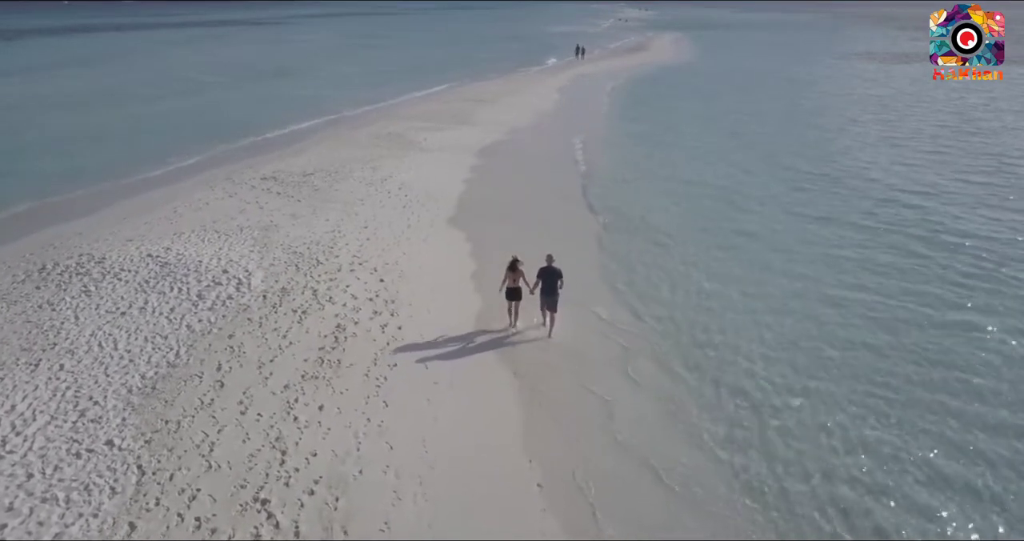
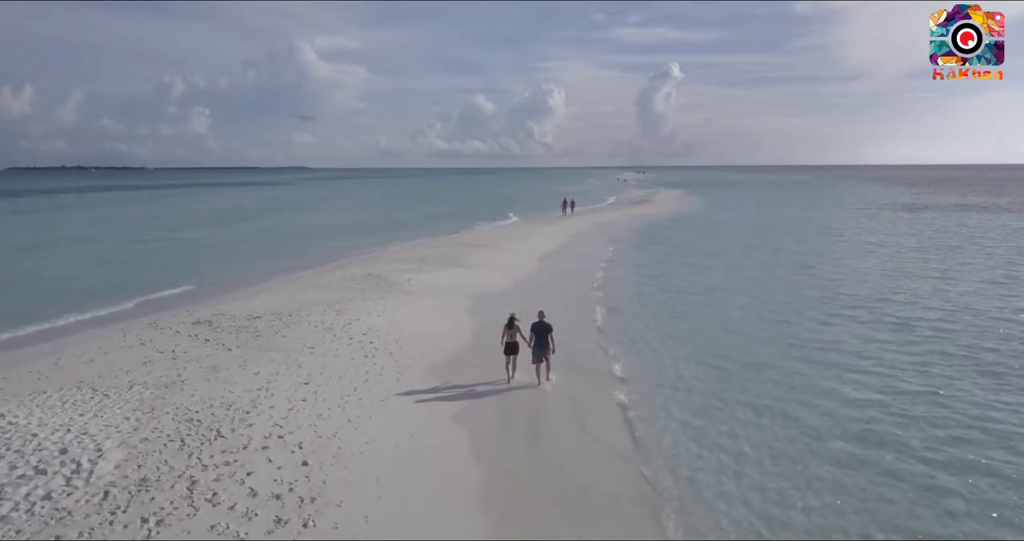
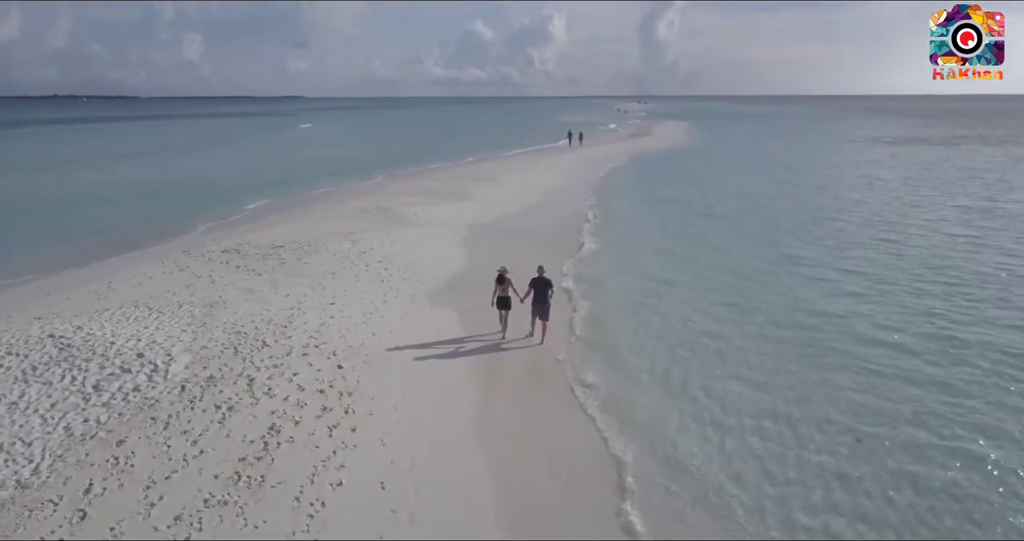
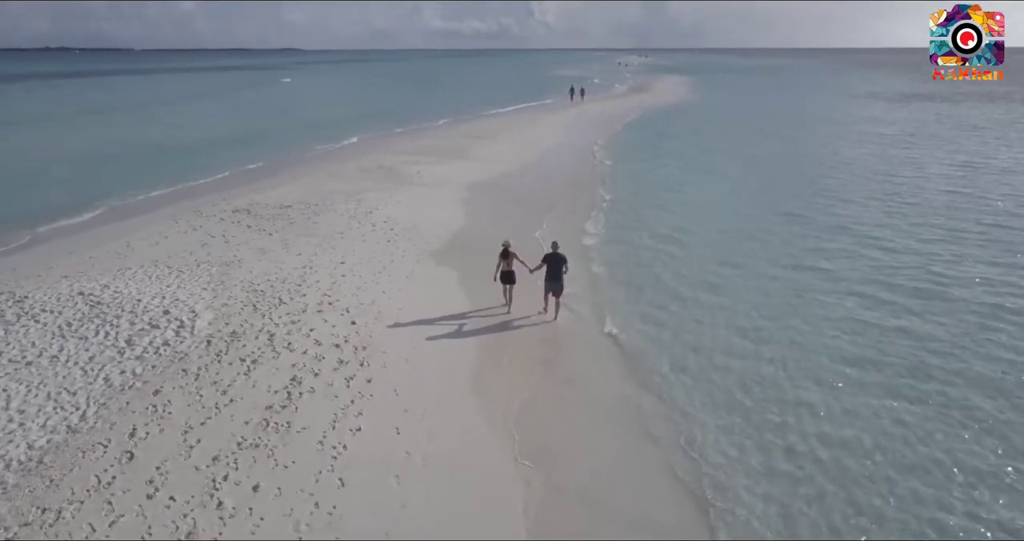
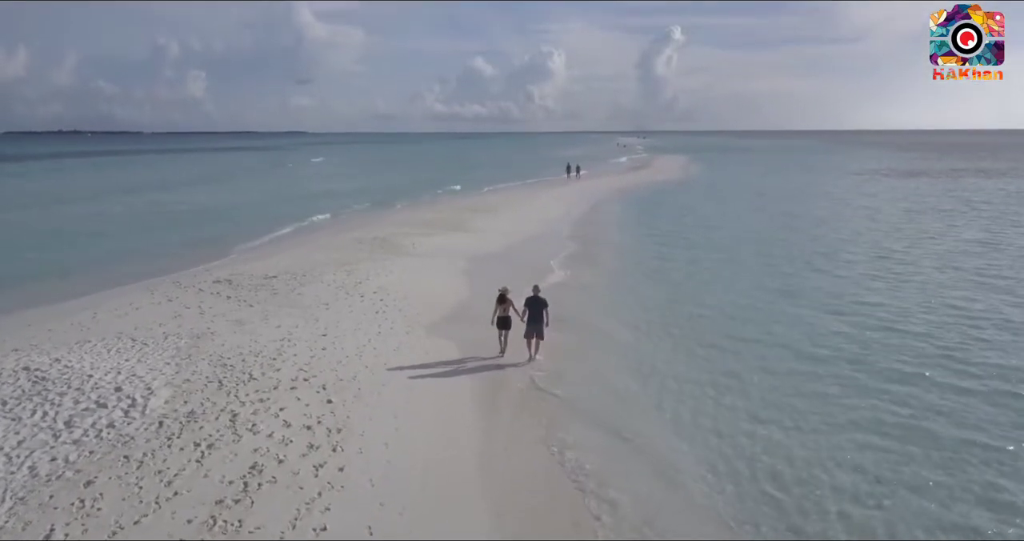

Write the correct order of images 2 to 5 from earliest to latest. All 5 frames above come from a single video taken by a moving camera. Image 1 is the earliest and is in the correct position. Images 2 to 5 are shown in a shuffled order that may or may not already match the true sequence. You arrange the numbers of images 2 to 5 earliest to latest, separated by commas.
4, 3, 5, 2
